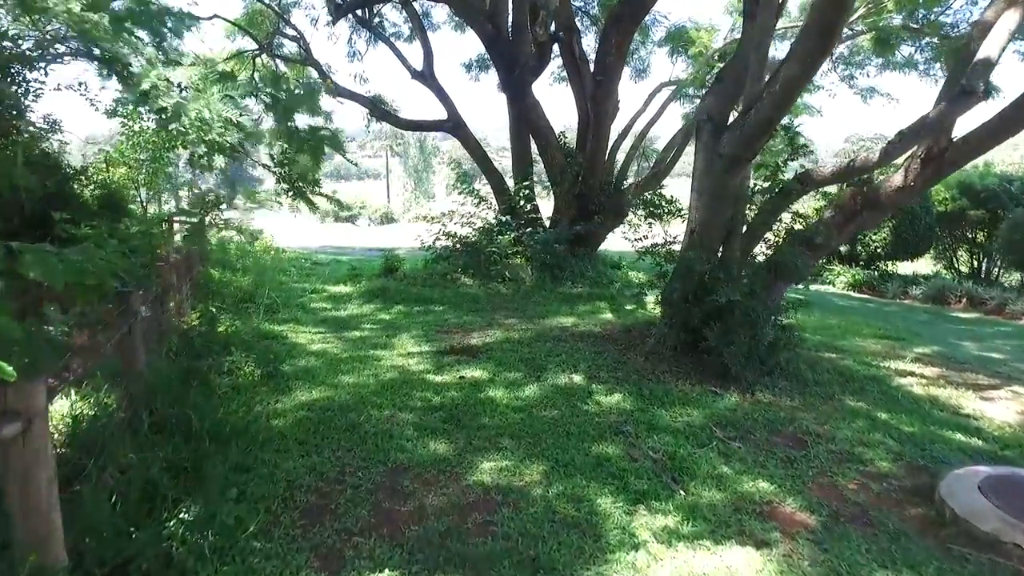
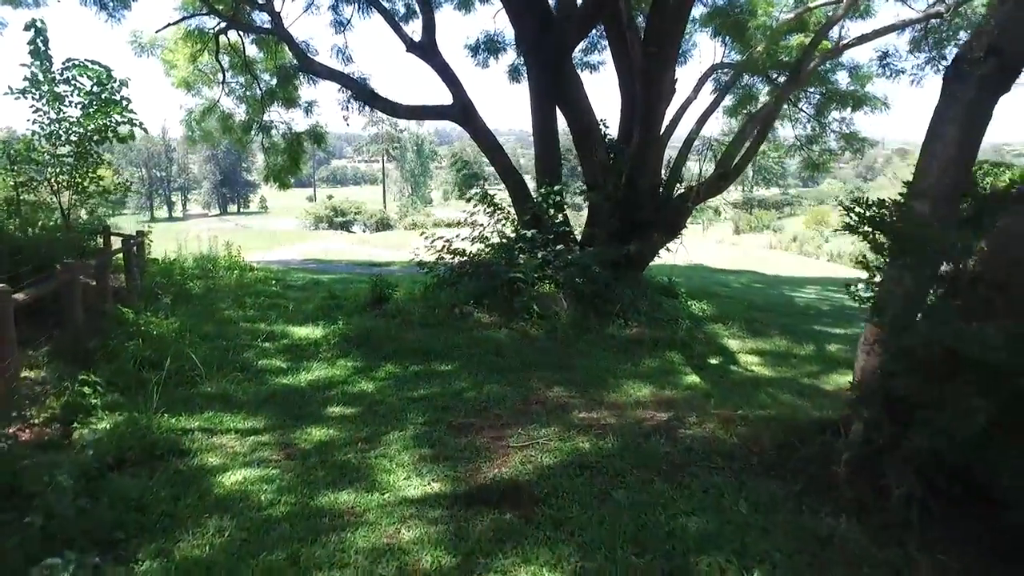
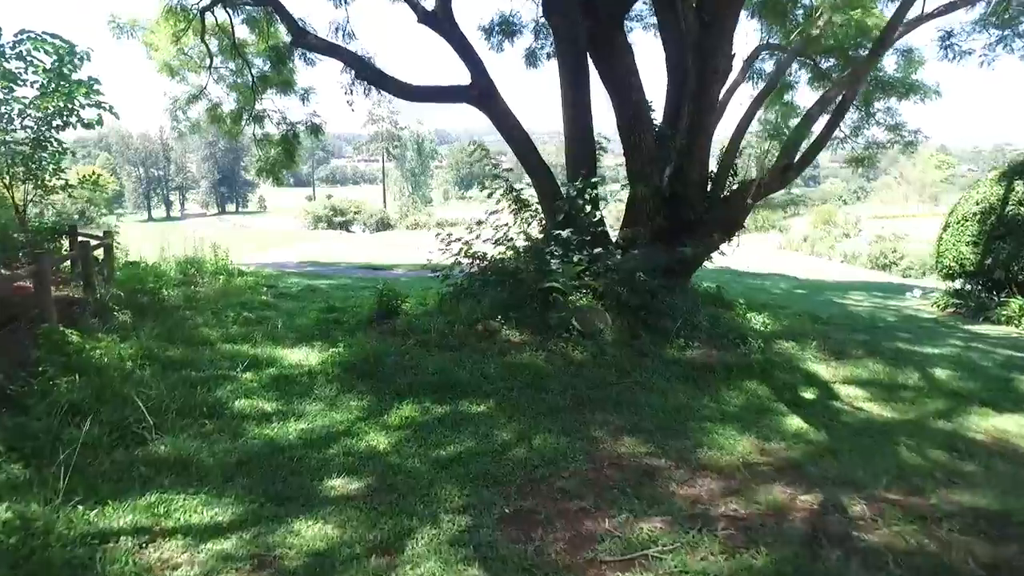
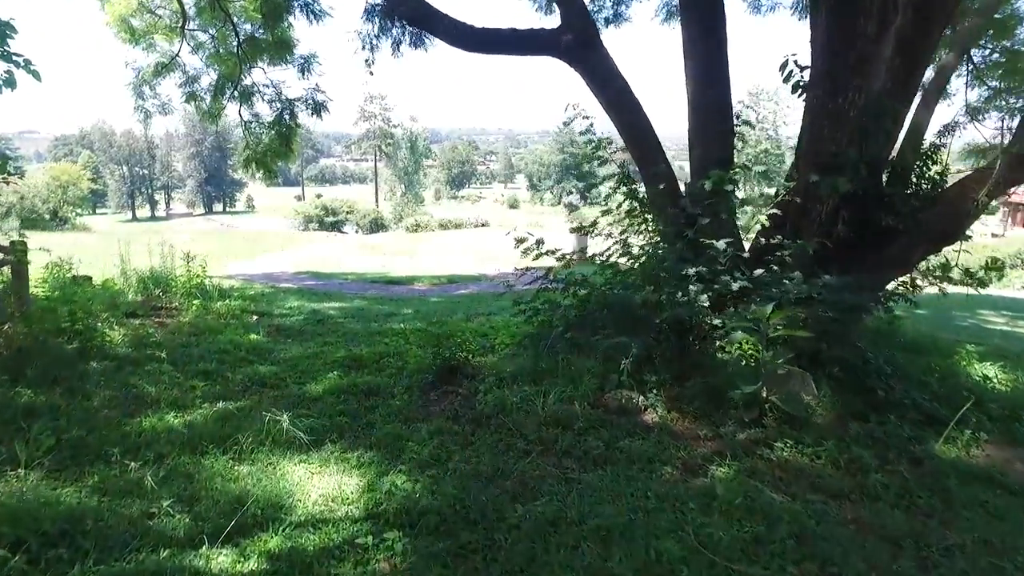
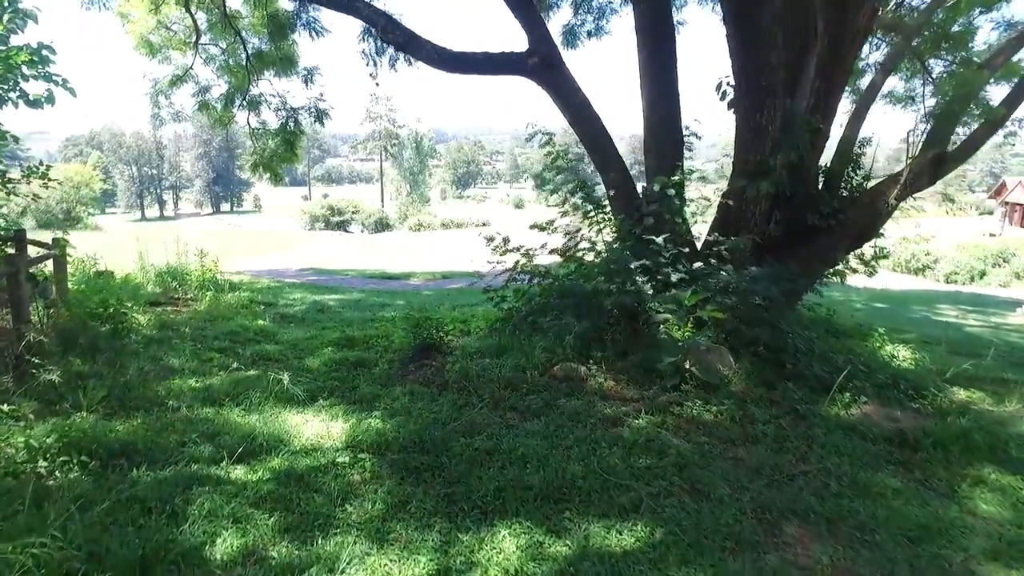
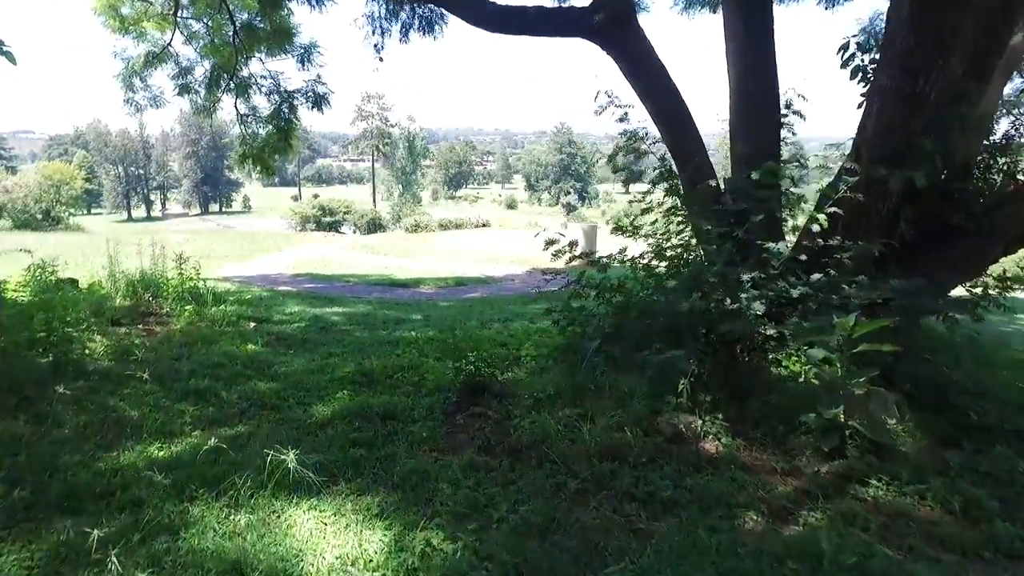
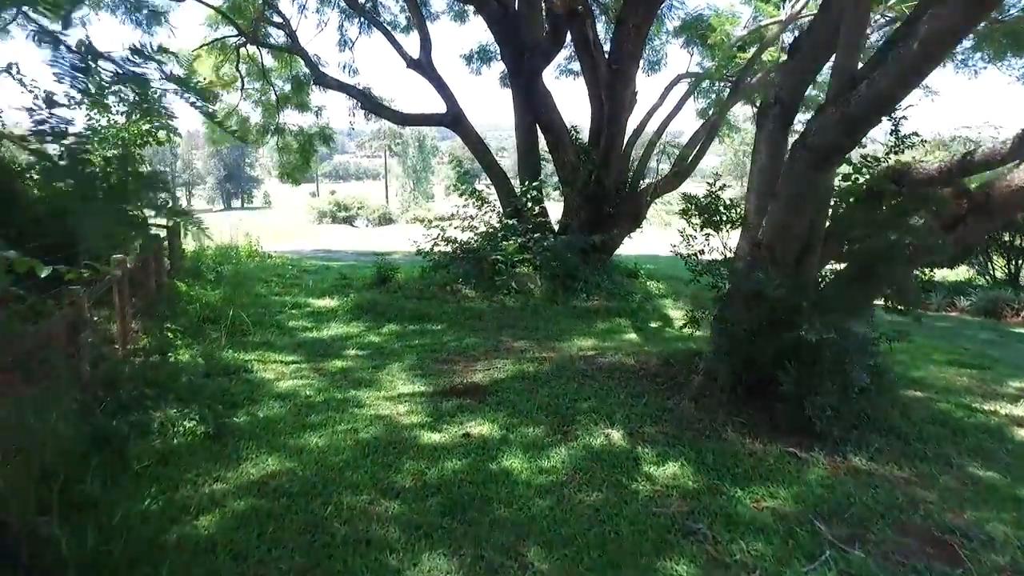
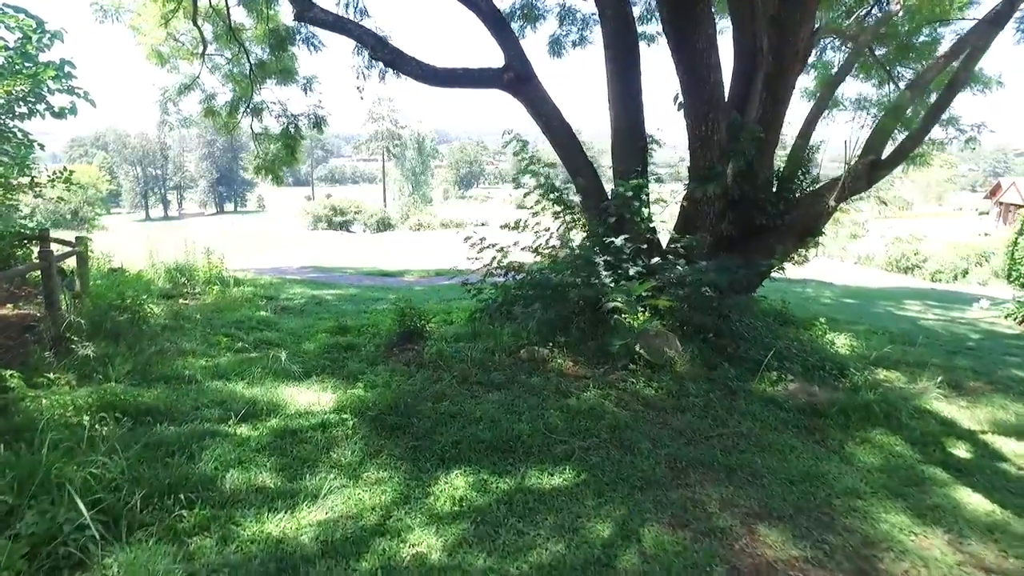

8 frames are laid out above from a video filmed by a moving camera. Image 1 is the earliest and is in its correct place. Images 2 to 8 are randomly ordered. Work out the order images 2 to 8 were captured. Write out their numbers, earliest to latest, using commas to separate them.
7, 2, 3, 8, 5, 4, 6
